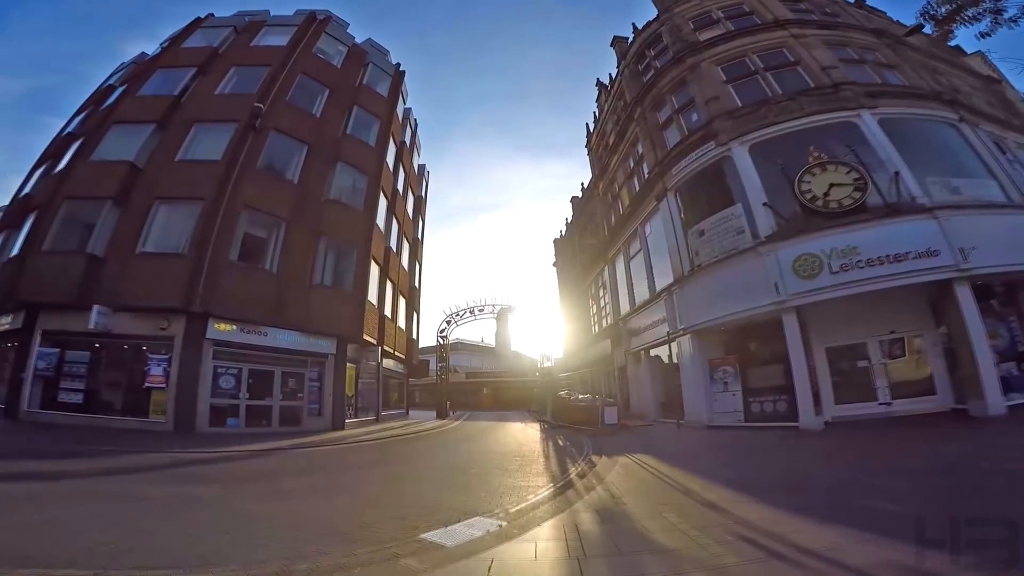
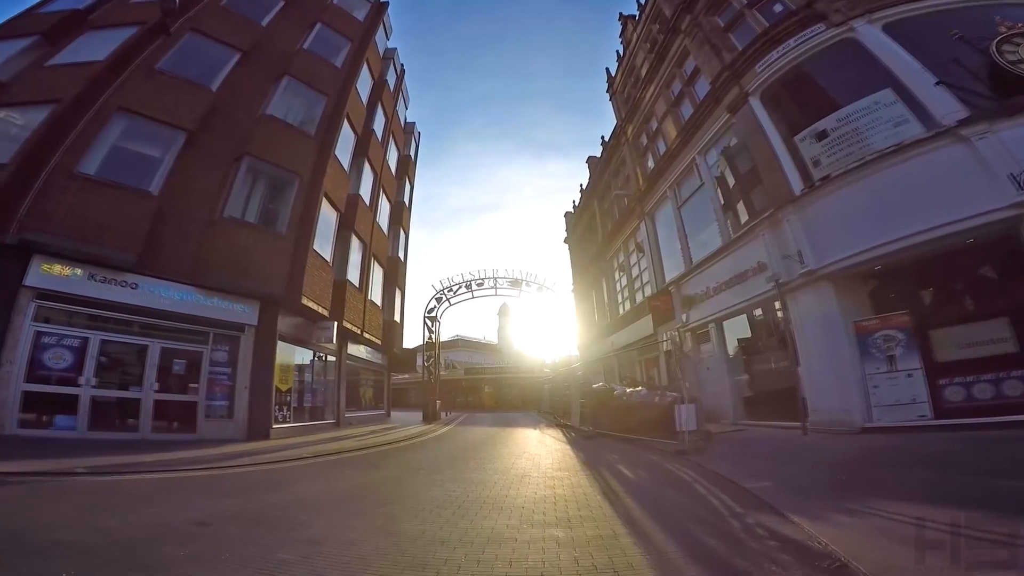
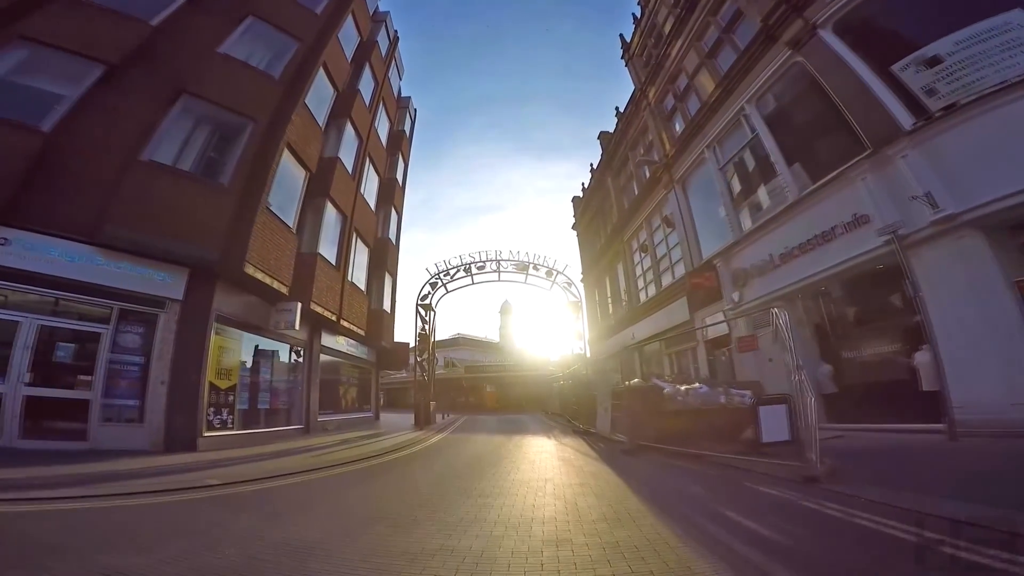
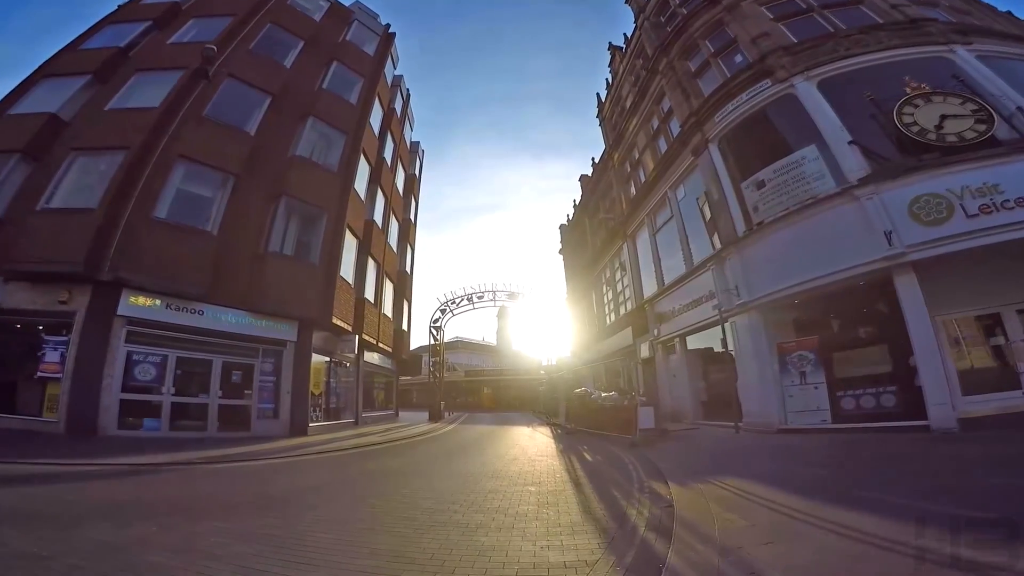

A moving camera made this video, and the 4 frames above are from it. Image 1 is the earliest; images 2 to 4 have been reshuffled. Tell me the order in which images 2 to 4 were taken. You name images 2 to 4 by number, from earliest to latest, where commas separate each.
4, 2, 3
